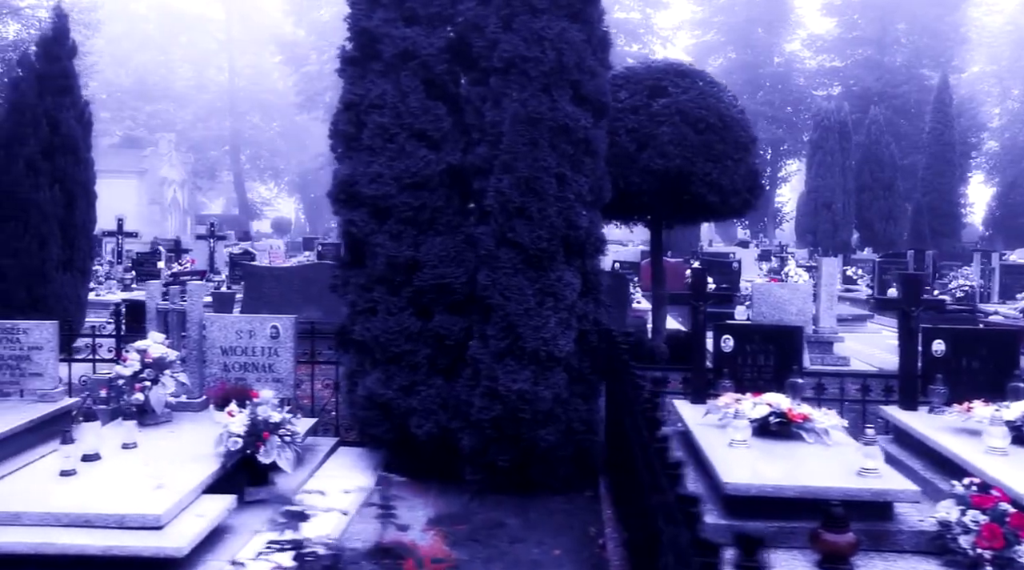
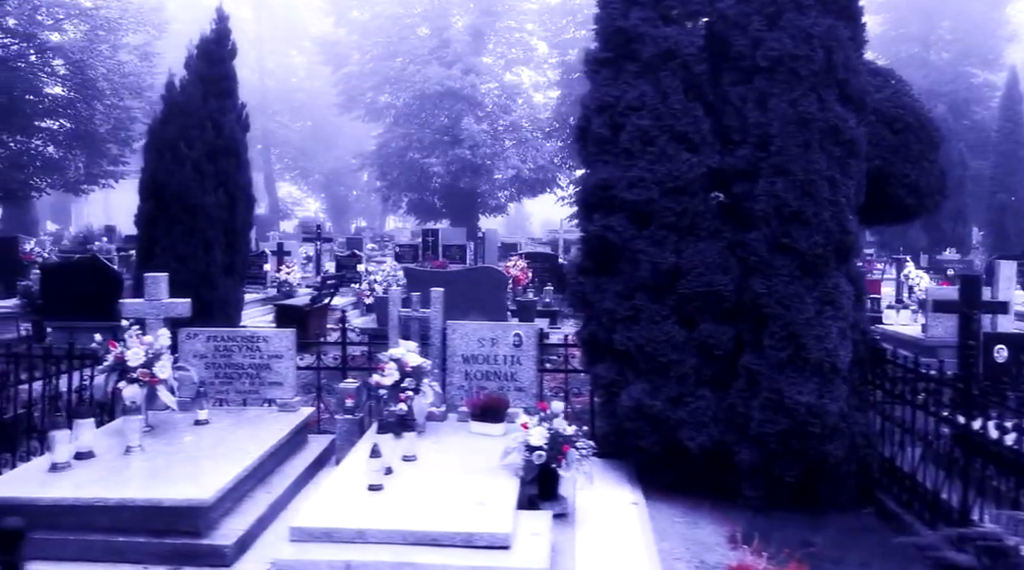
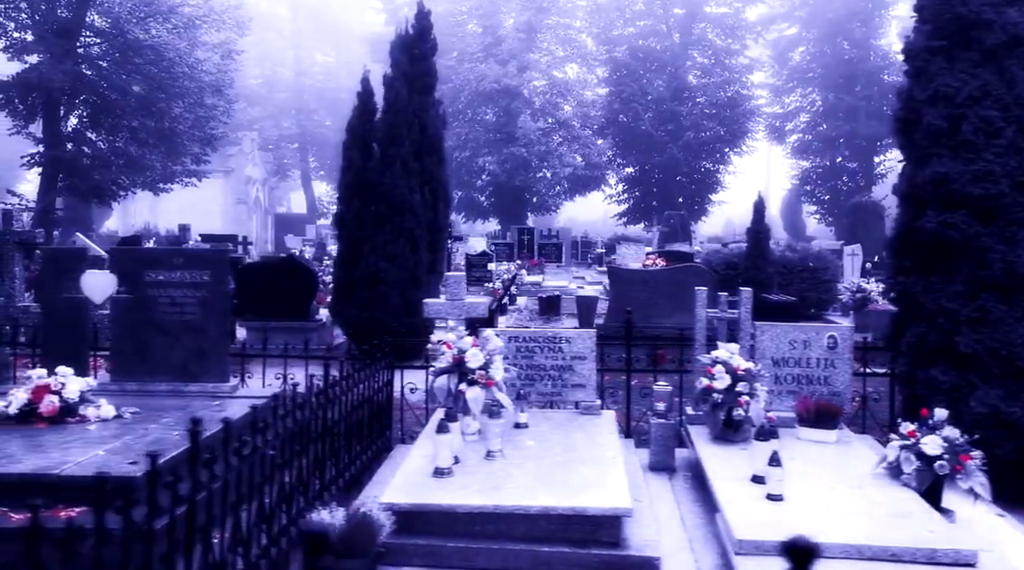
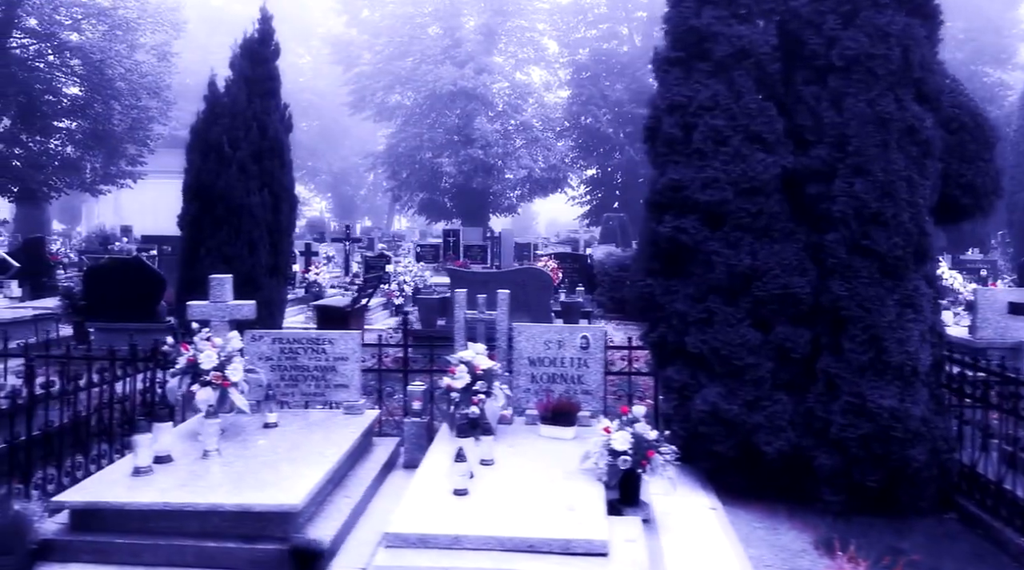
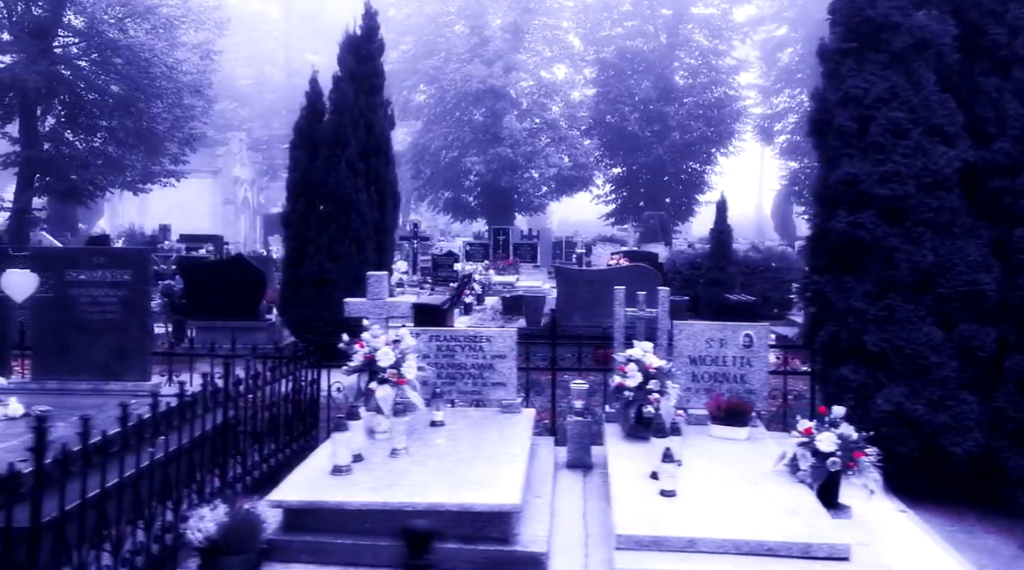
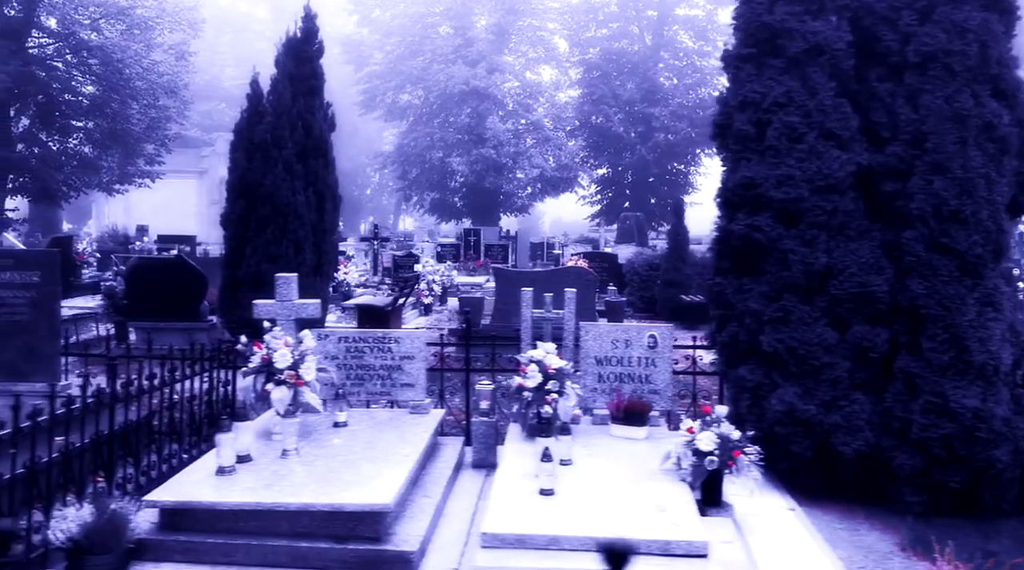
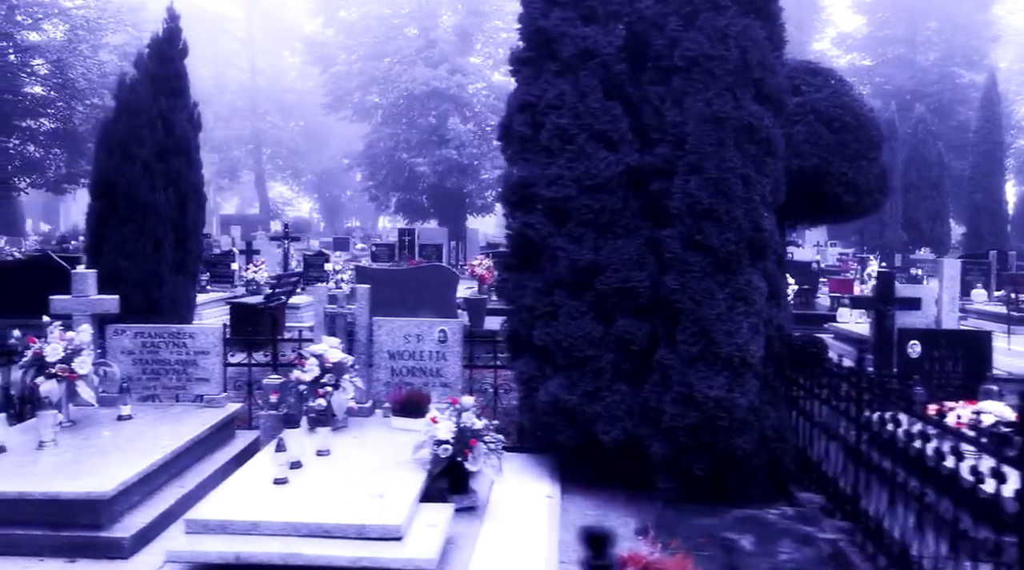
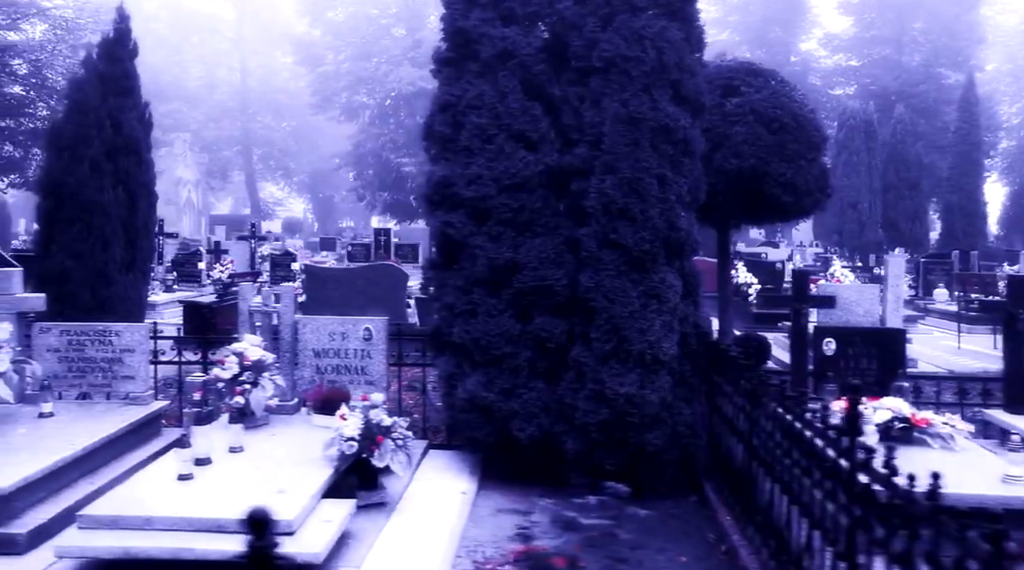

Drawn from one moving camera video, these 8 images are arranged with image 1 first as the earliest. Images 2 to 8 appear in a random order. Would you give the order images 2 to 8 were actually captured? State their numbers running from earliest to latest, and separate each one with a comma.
8, 7, 2, 4, 6, 5, 3
